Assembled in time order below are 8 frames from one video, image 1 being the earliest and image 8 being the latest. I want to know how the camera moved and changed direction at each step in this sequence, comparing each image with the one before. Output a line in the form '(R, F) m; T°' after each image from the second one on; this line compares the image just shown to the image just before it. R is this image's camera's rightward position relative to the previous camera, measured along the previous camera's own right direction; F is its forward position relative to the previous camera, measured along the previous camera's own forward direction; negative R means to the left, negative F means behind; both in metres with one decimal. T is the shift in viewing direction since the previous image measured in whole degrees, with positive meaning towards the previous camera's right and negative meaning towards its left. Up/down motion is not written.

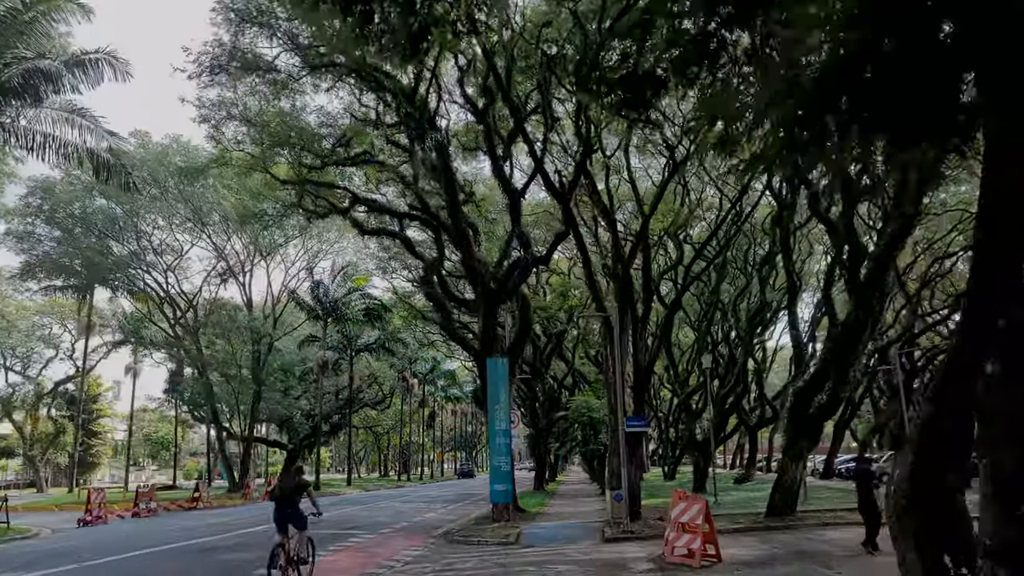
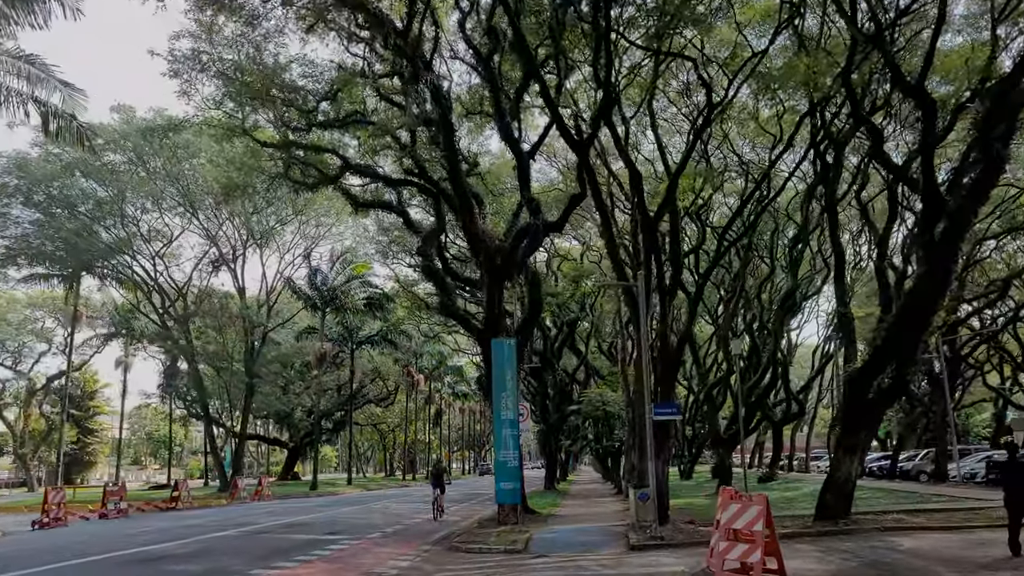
(0.0, +2.1) m; -1°
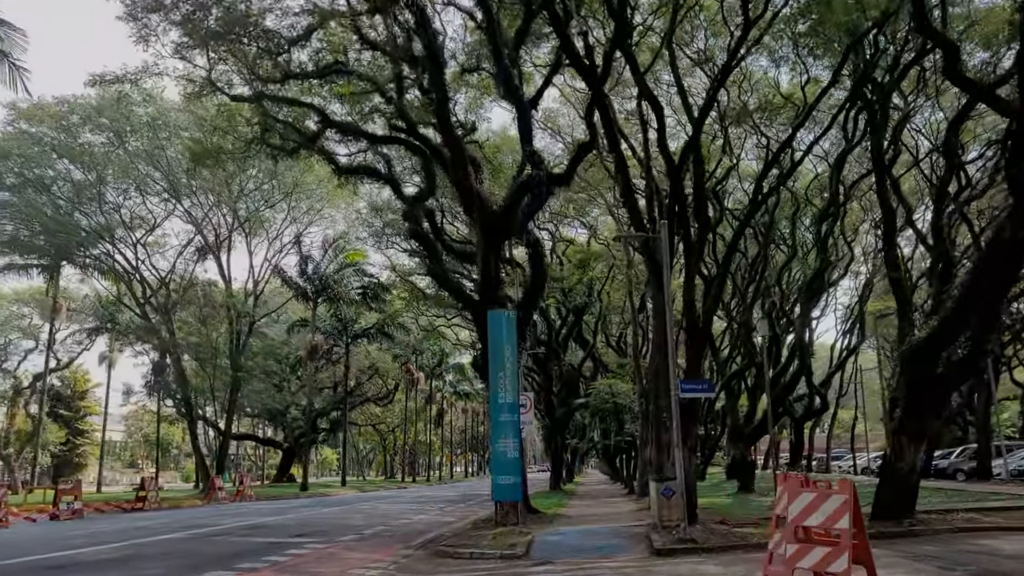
(+0.1, +2.0) m; 0°
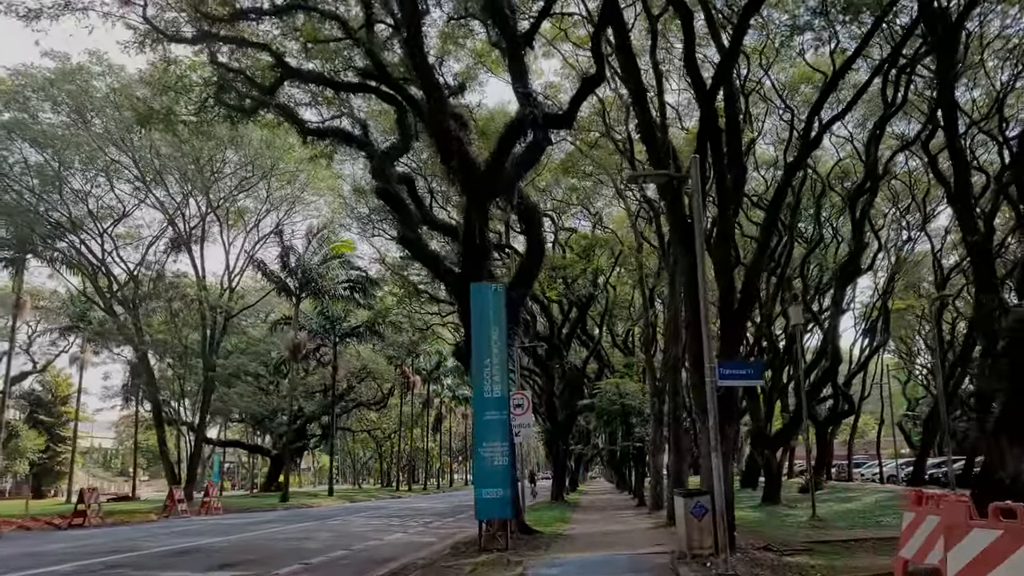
(+0.2, +2.4) m; 0°
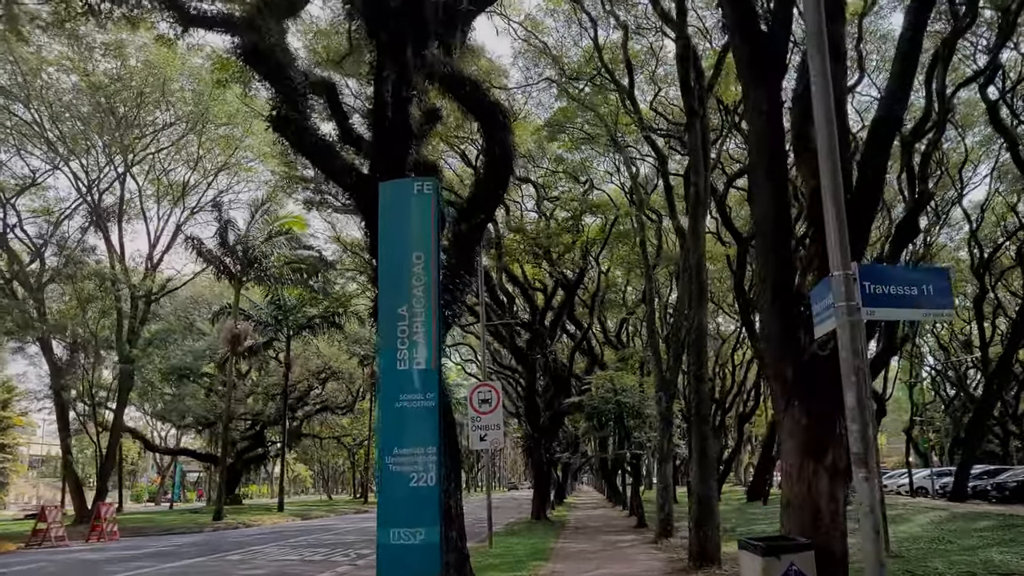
(+0.4, +4.2) m; +1°
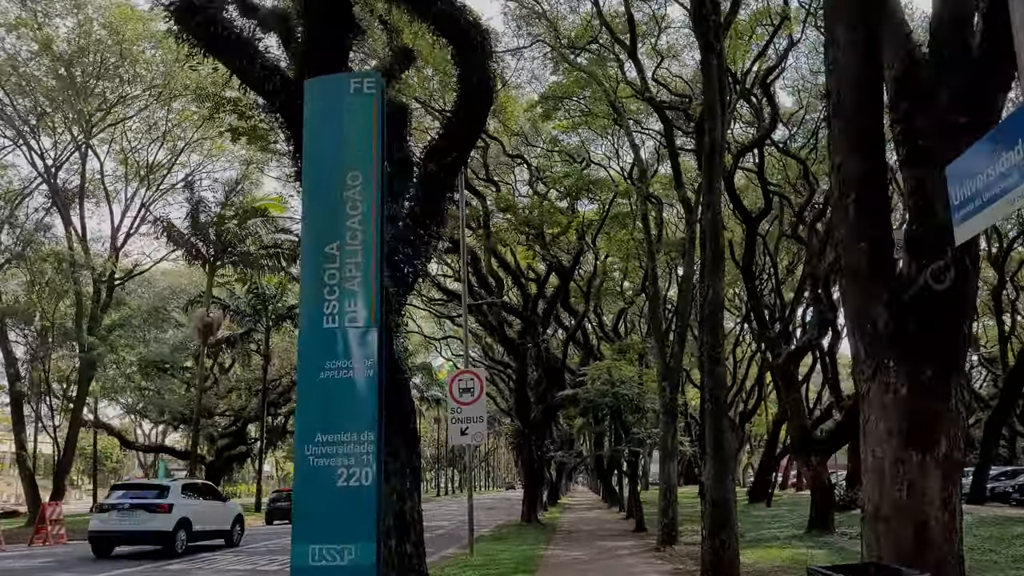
(+0.2, +1.6) m; 0°
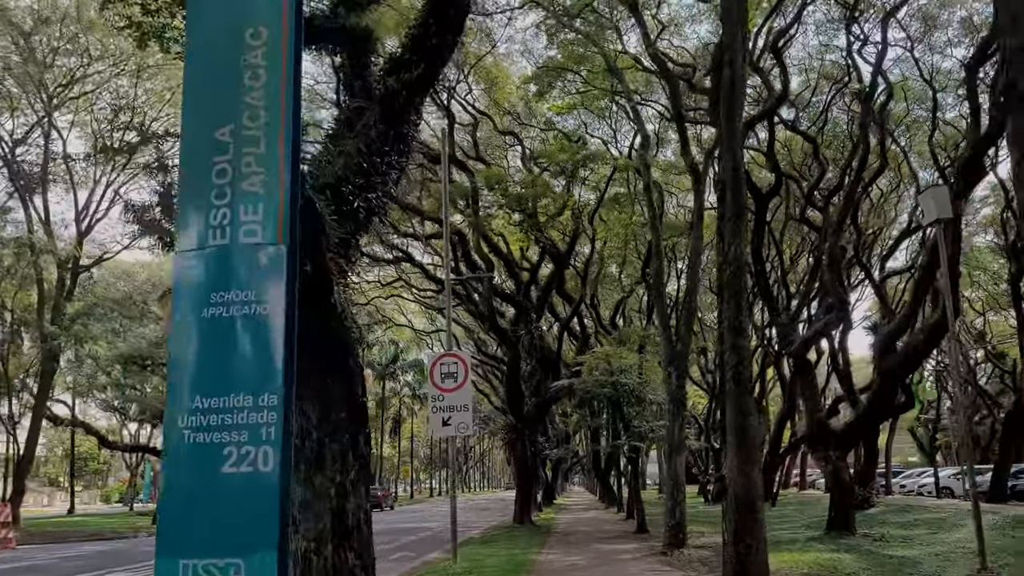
(+0.1, +1.3) m; 0°
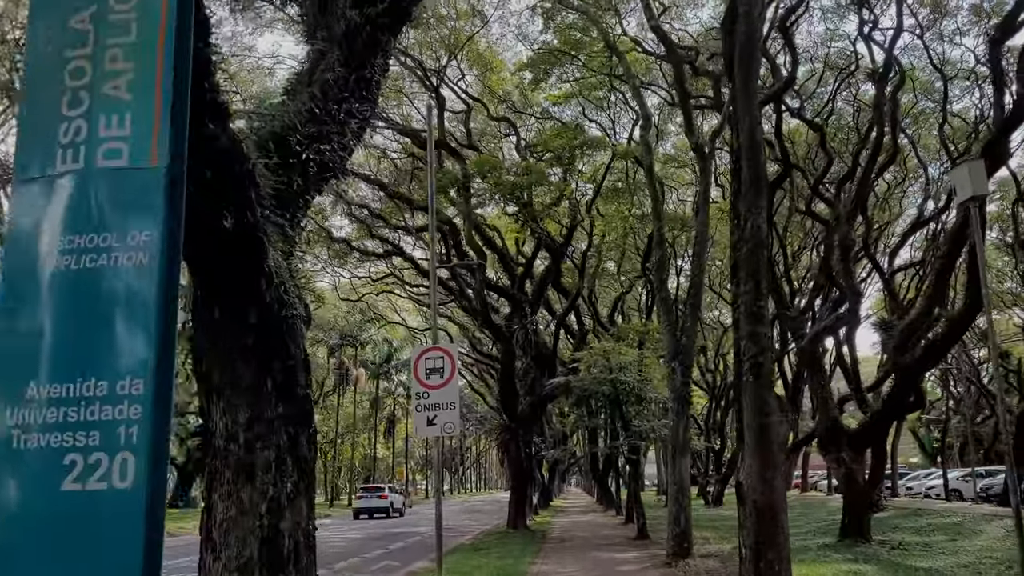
(+0.1, +0.9) m; 0°
